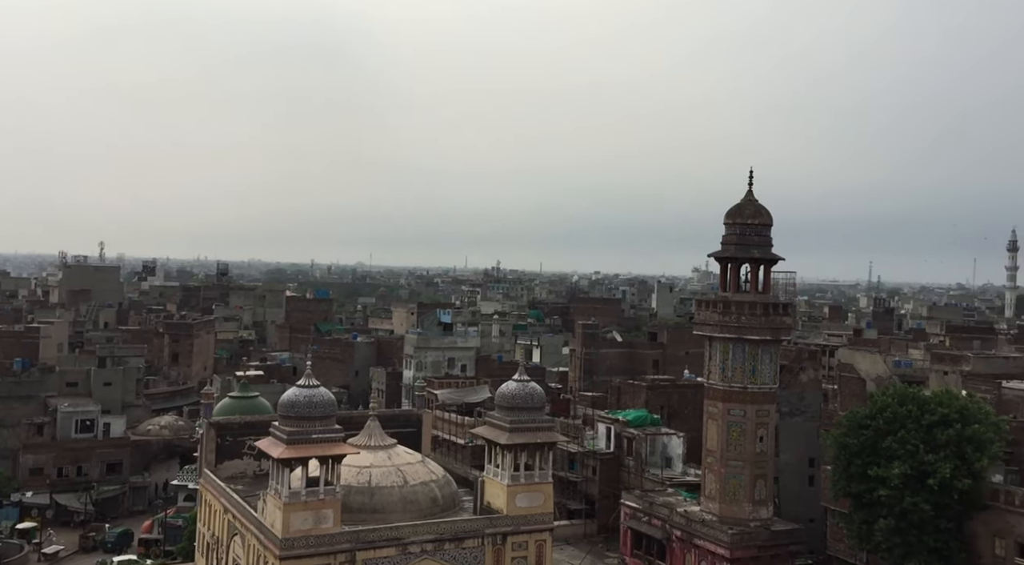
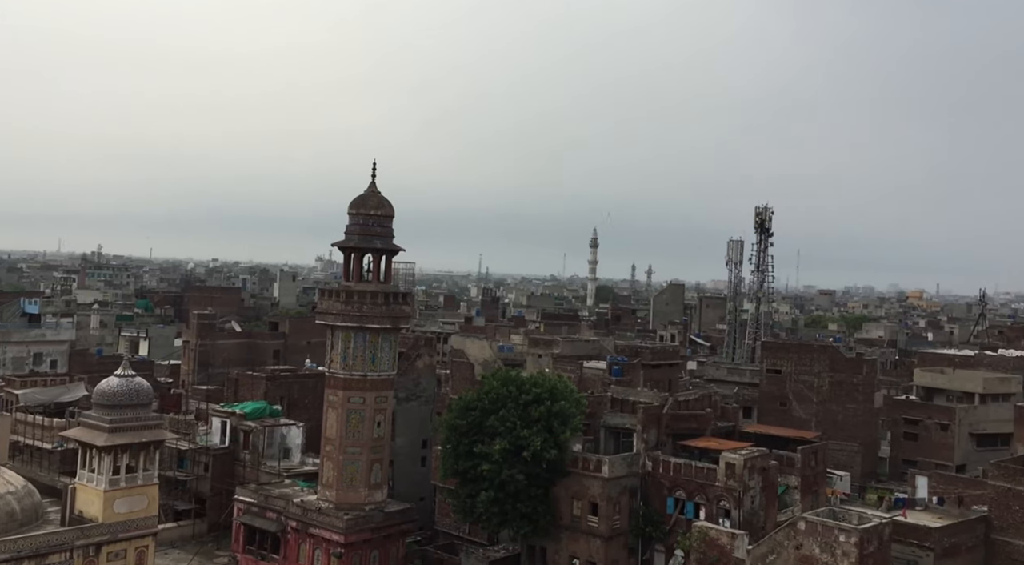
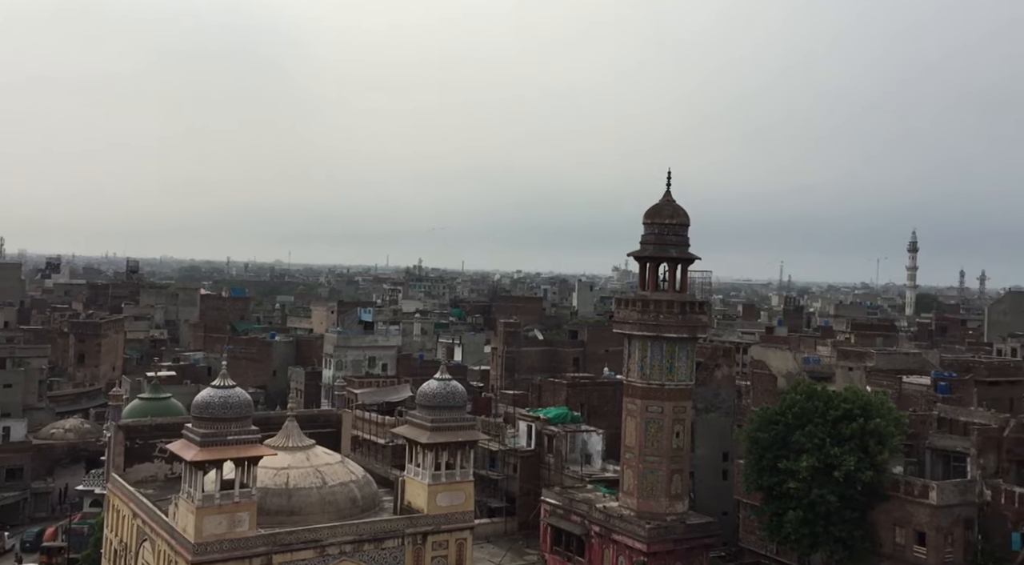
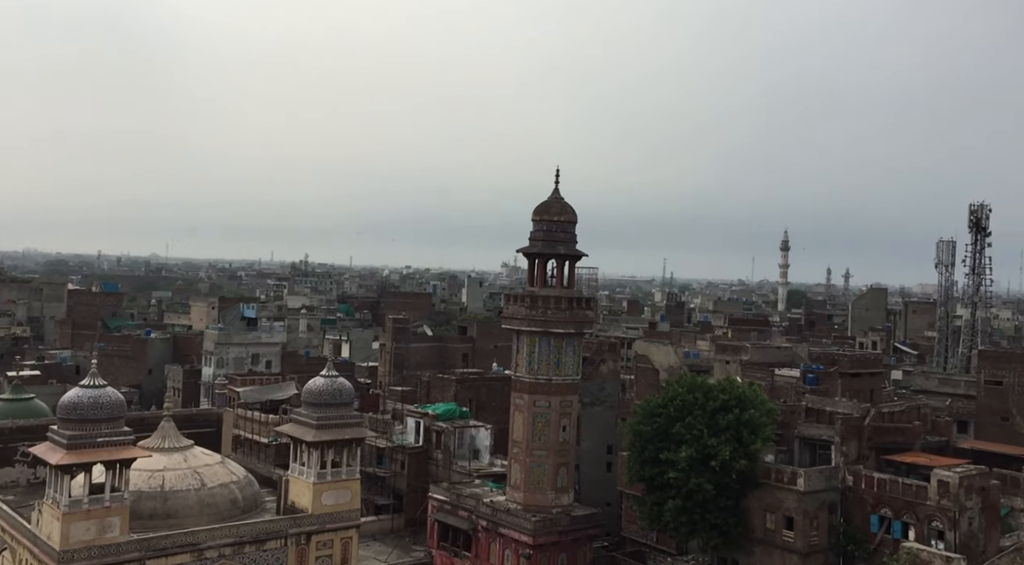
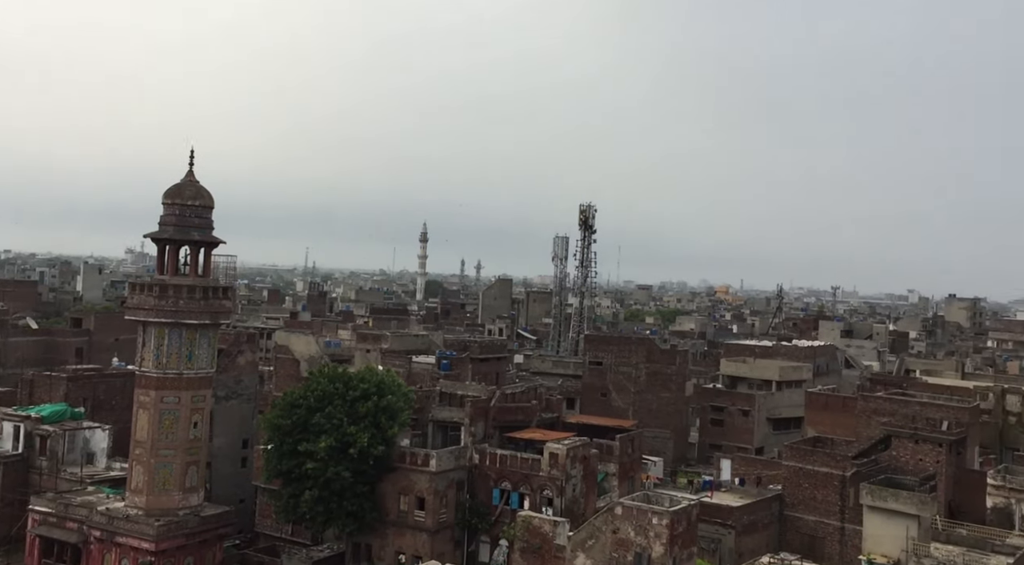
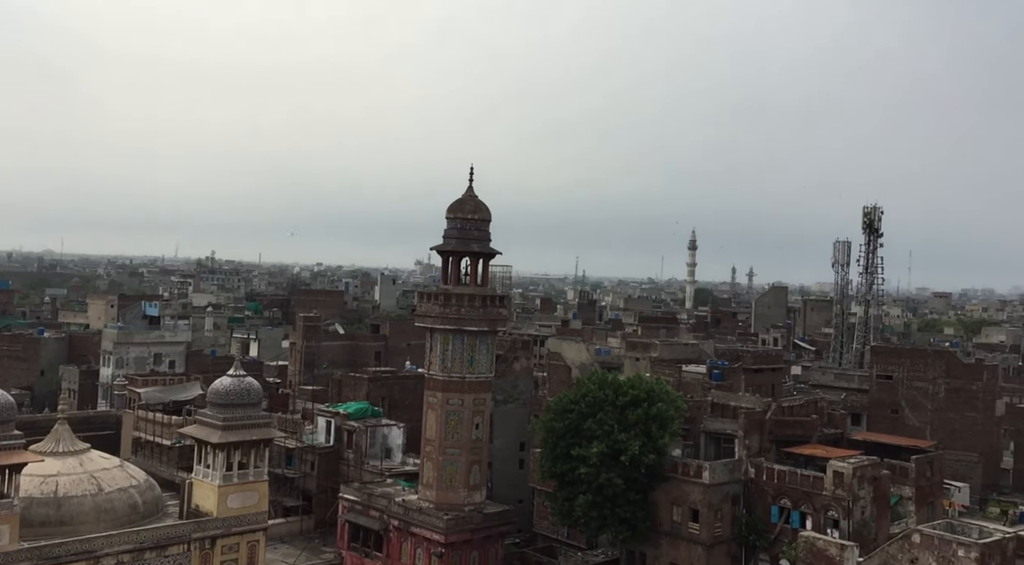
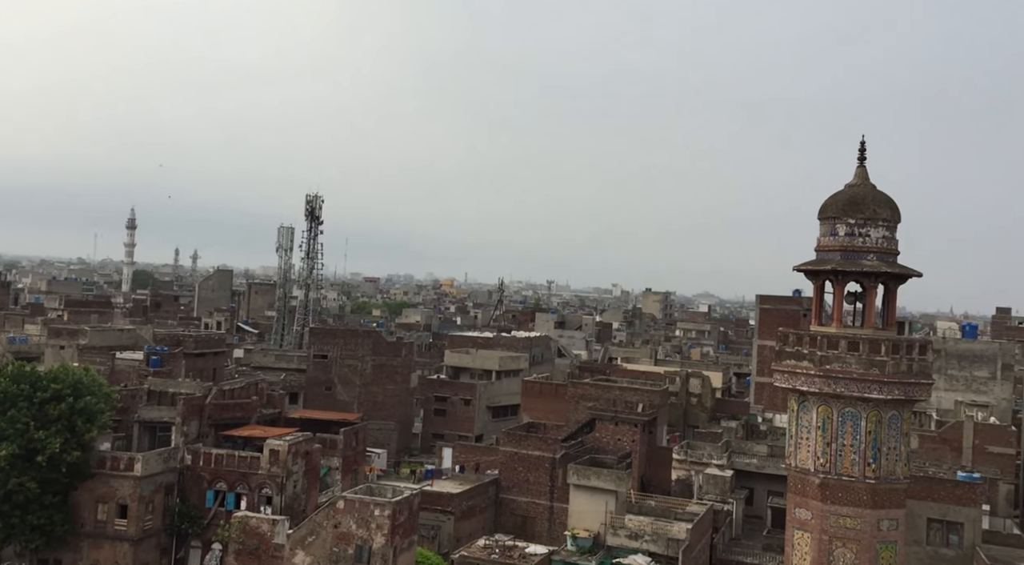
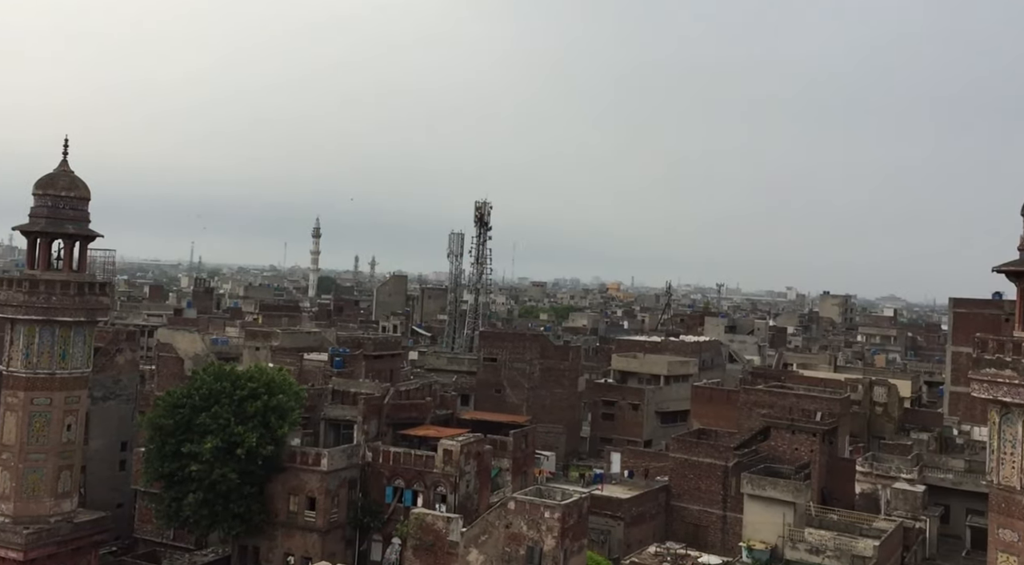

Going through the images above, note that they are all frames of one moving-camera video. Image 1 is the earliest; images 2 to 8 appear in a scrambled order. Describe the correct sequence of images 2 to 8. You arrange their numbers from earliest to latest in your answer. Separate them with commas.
3, 4, 6, 2, 5, 8, 7
